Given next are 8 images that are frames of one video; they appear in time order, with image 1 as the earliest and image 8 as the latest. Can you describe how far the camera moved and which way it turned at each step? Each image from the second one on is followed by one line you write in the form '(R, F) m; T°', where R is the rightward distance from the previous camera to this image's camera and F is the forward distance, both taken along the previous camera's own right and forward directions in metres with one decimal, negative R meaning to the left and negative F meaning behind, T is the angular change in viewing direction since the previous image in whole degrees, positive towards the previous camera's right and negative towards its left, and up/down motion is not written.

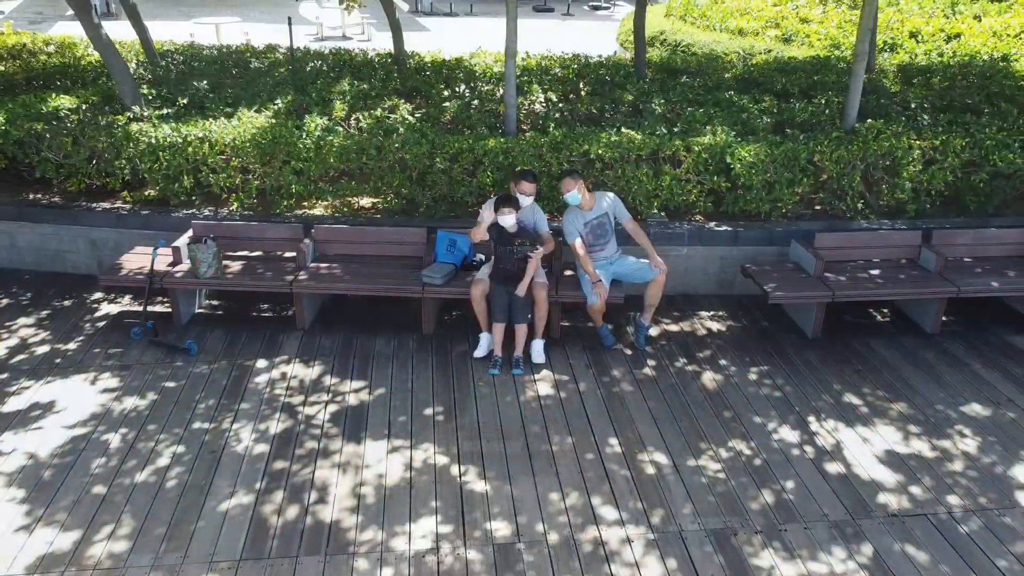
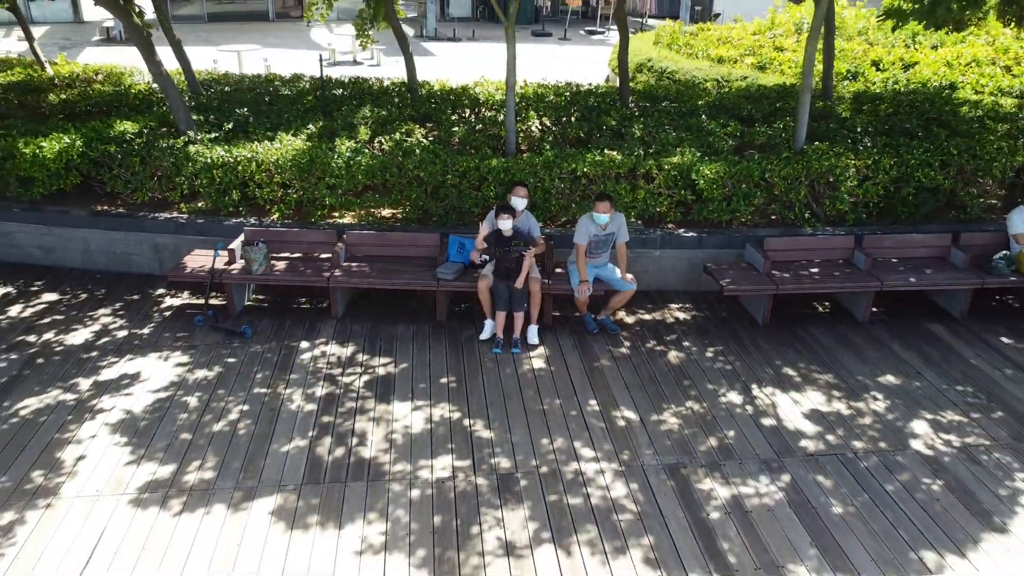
(0.0, -1.0) m; 0°
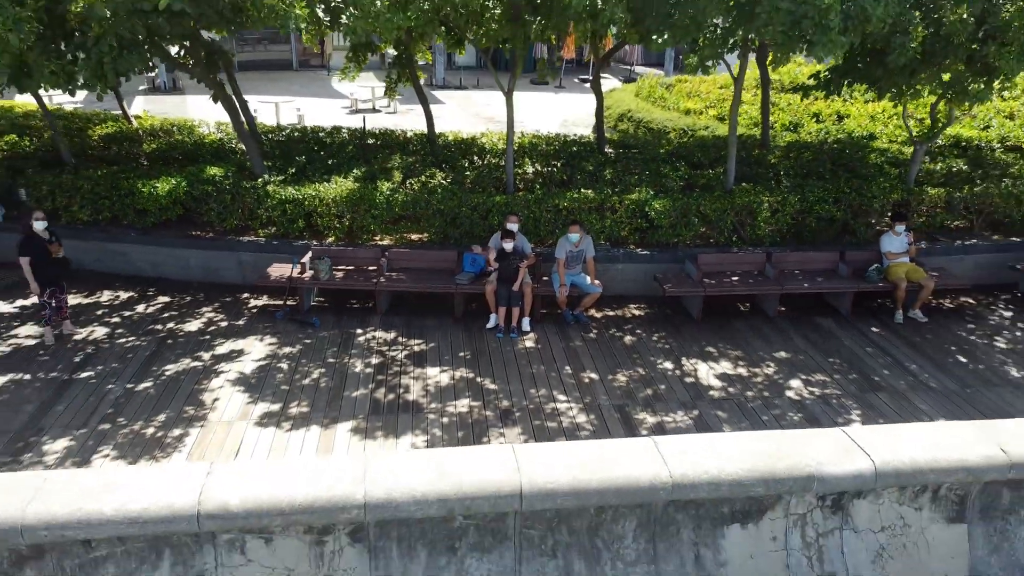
(0.0, -2.1) m; 0°
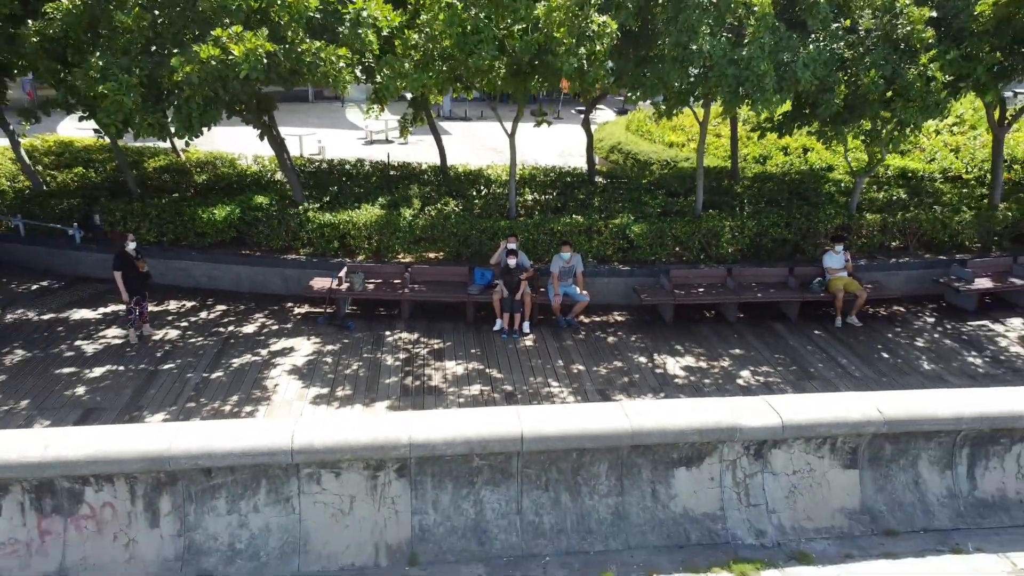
(0.0, -1.6) m; 0°
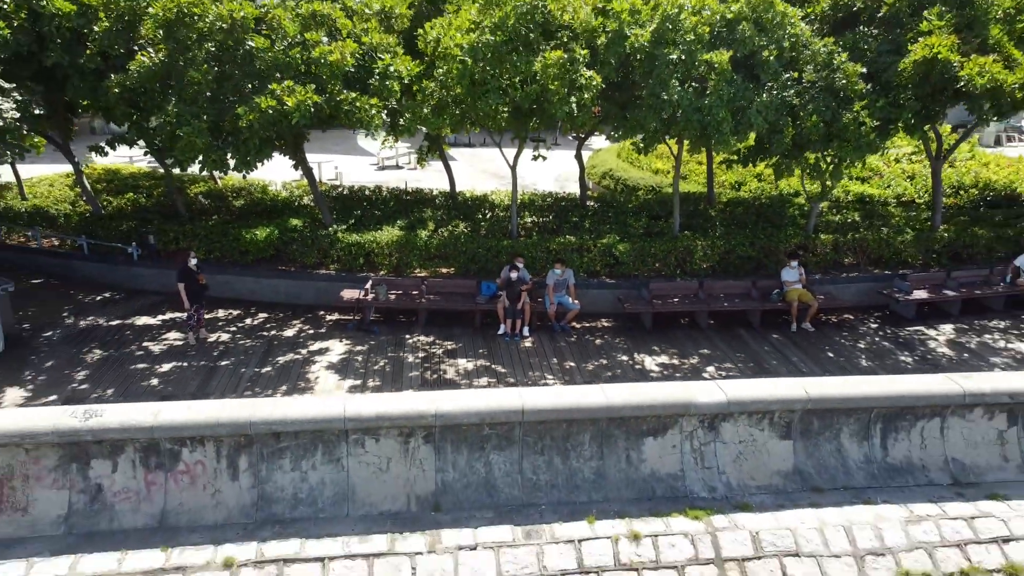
(0.0, -1.6) m; 0°
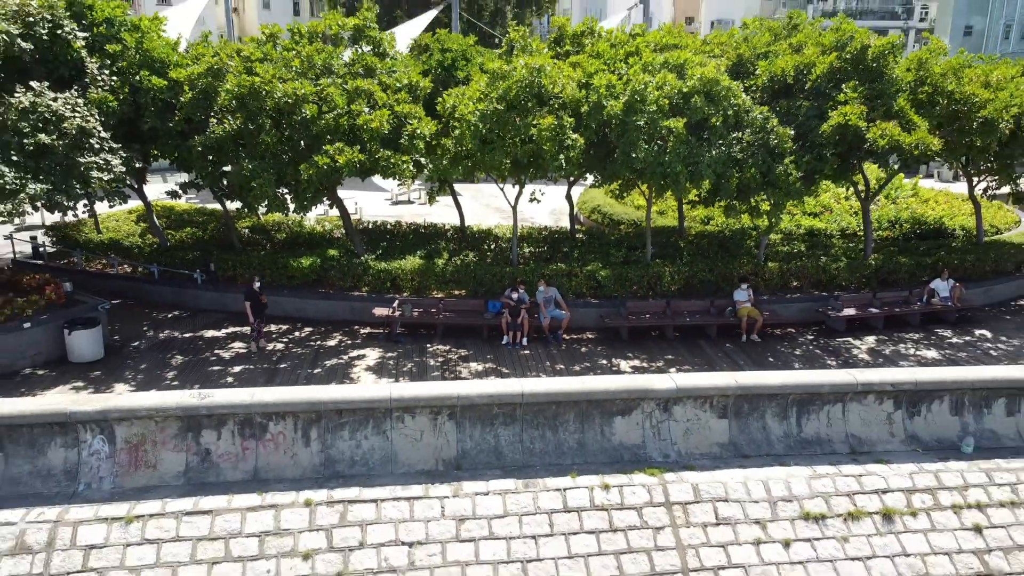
(0.0, -2.5) m; 0°
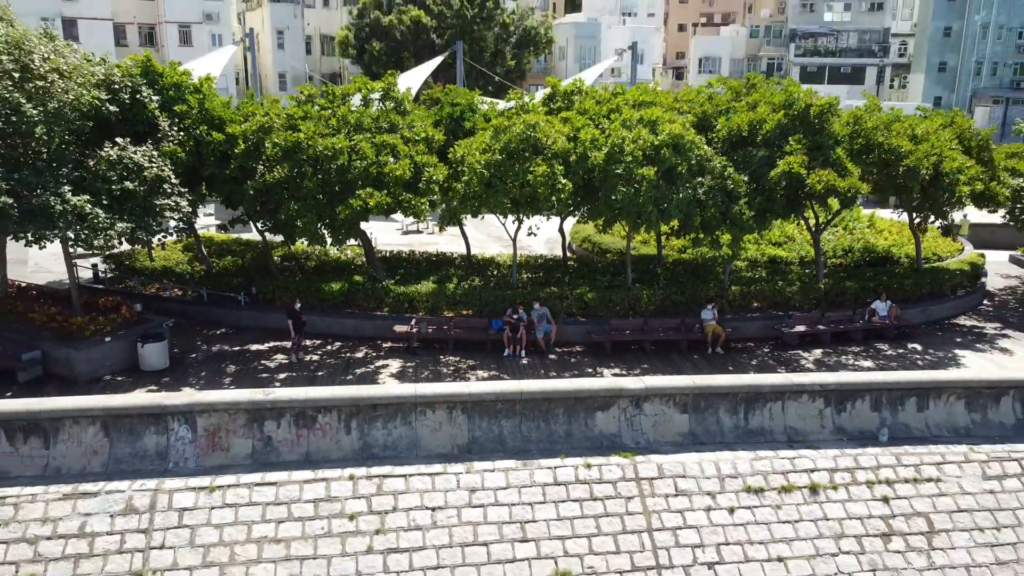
(0.0, -2.4) m; 0°
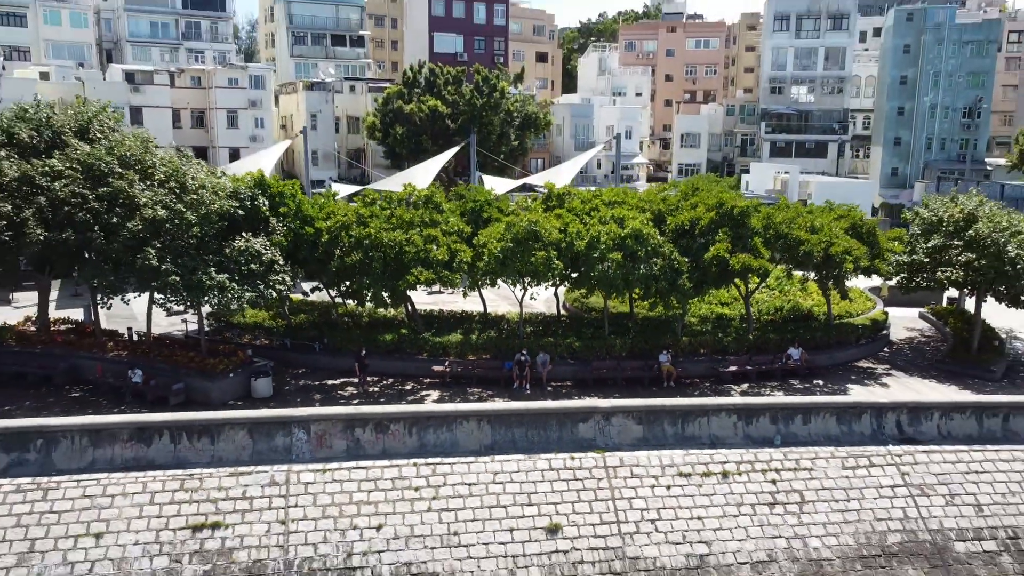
(-0.2, -5.9) m; 0°
